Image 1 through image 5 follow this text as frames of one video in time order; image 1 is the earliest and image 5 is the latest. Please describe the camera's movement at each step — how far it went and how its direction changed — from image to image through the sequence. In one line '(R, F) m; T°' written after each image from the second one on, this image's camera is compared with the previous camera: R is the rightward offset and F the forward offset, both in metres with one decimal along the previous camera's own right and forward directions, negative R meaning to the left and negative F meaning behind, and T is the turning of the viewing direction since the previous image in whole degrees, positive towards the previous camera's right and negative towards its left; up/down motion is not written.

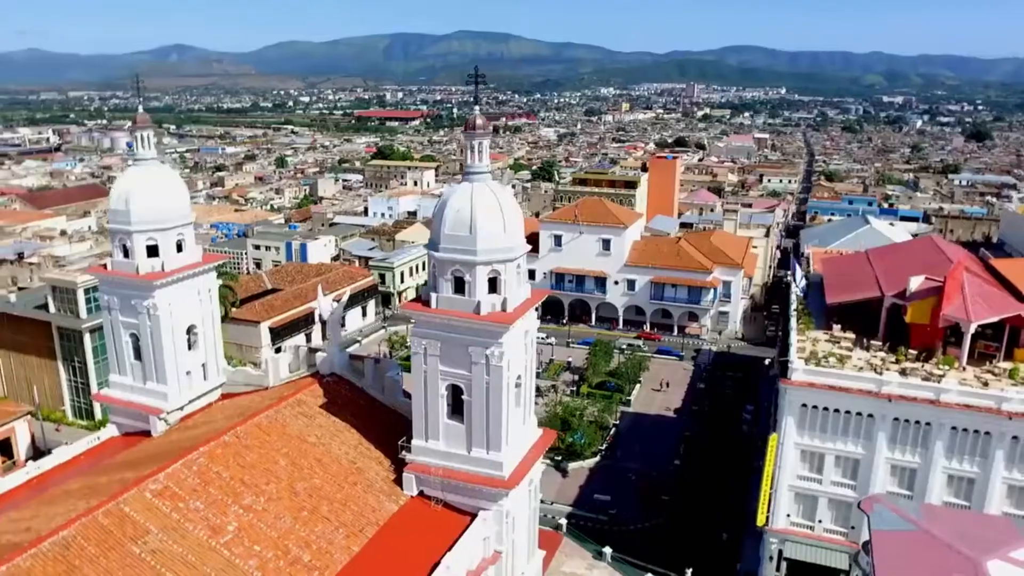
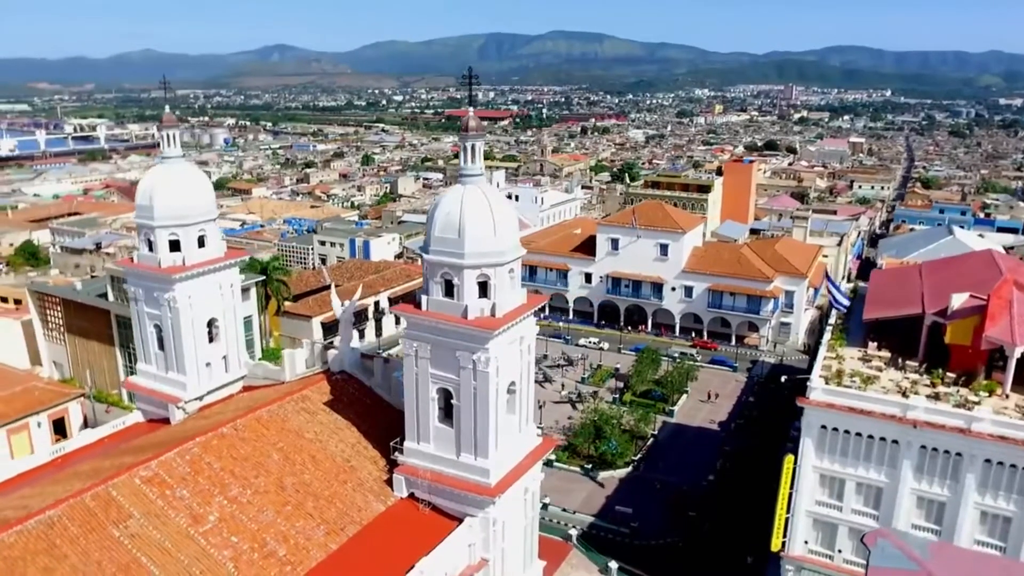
(+2.2, +0.4) m; -6°
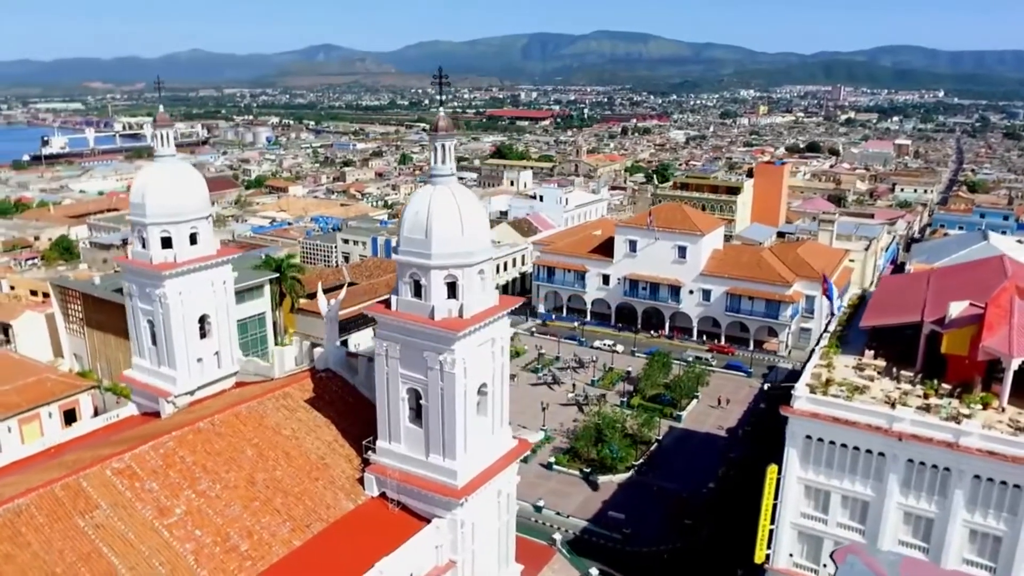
(+1.7, +0.2) m; -3°
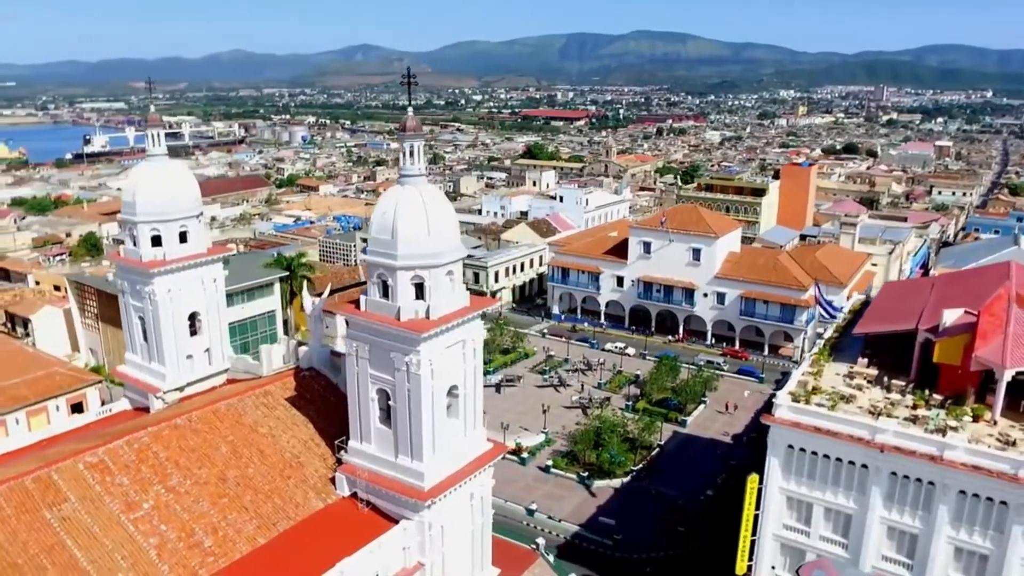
(+1.6, +0.2) m; -3°
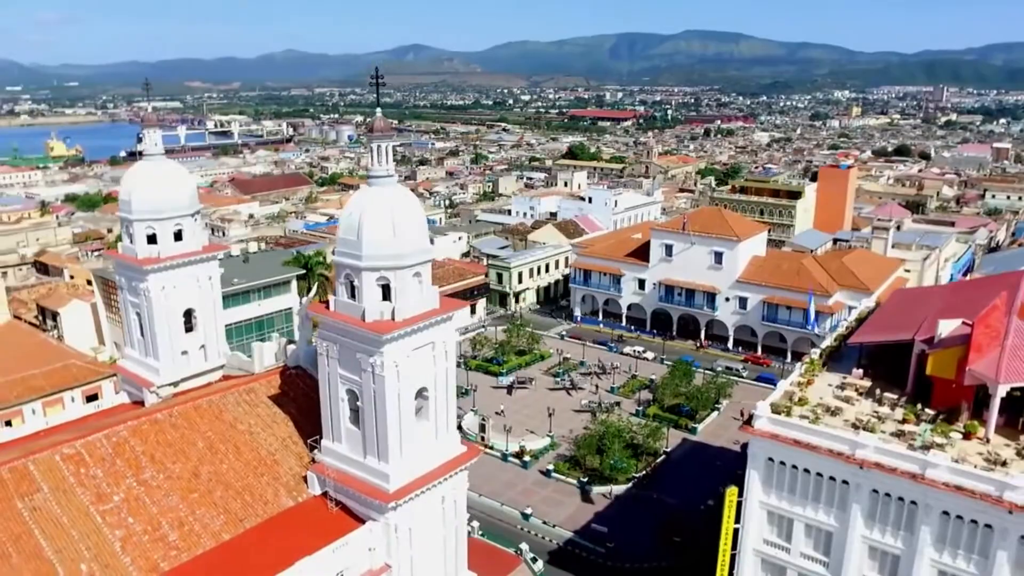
(+1.9, +0.2) m; -3°
